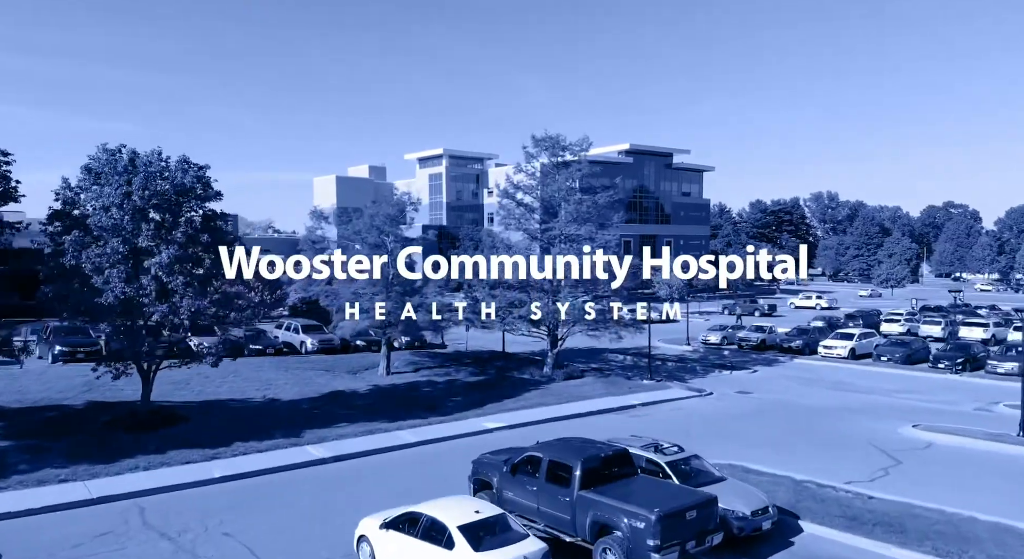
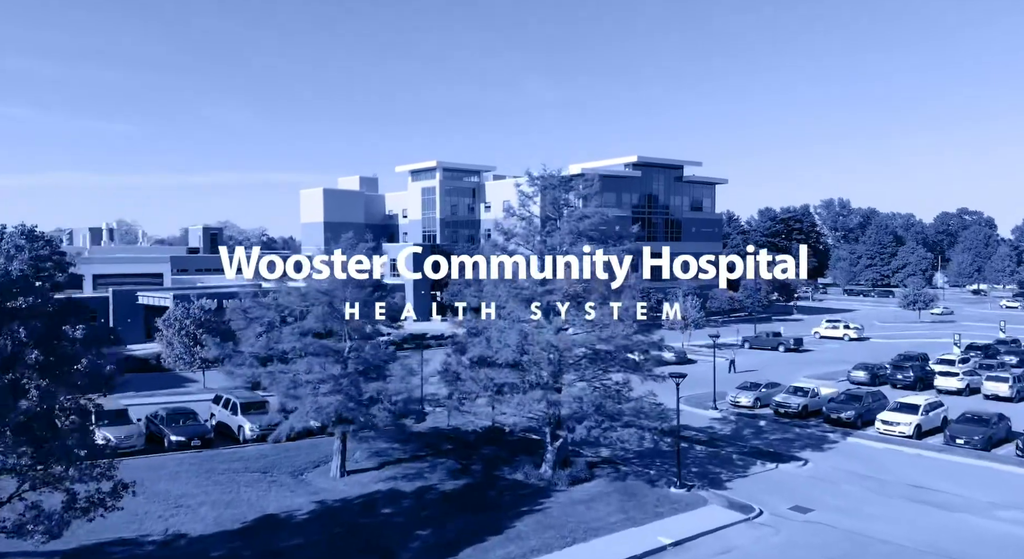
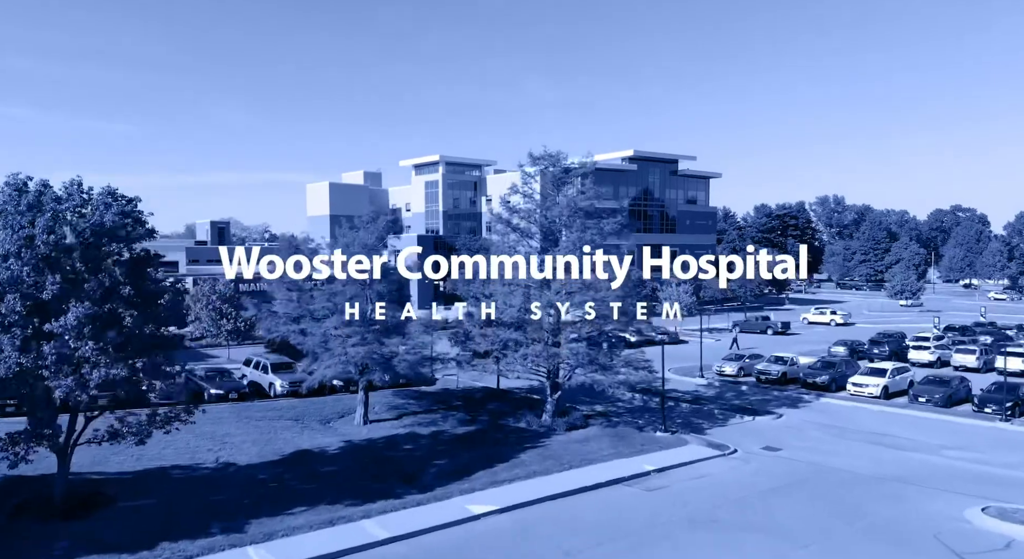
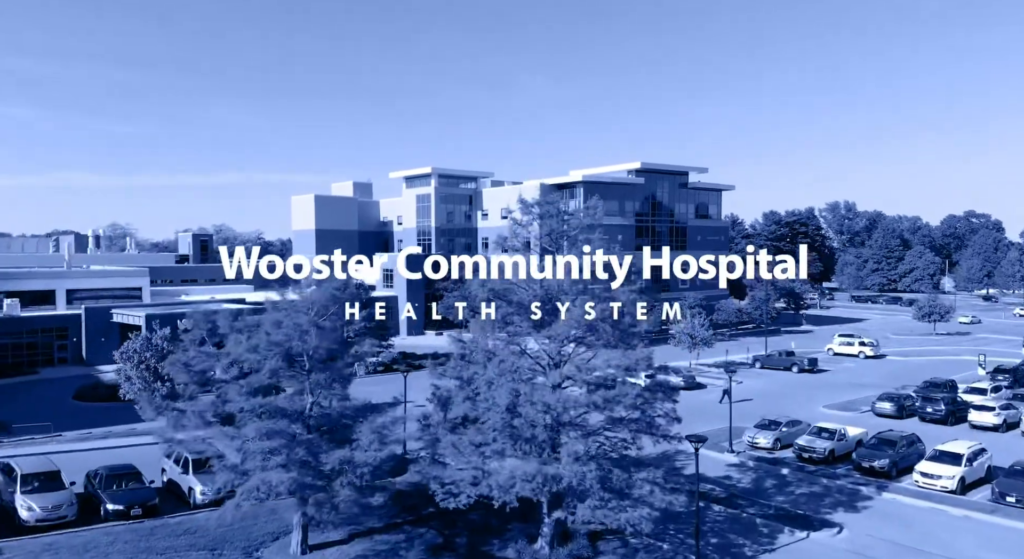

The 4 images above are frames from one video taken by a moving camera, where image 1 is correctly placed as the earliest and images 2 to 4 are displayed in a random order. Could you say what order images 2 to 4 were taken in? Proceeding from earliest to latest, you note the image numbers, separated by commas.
3, 2, 4
